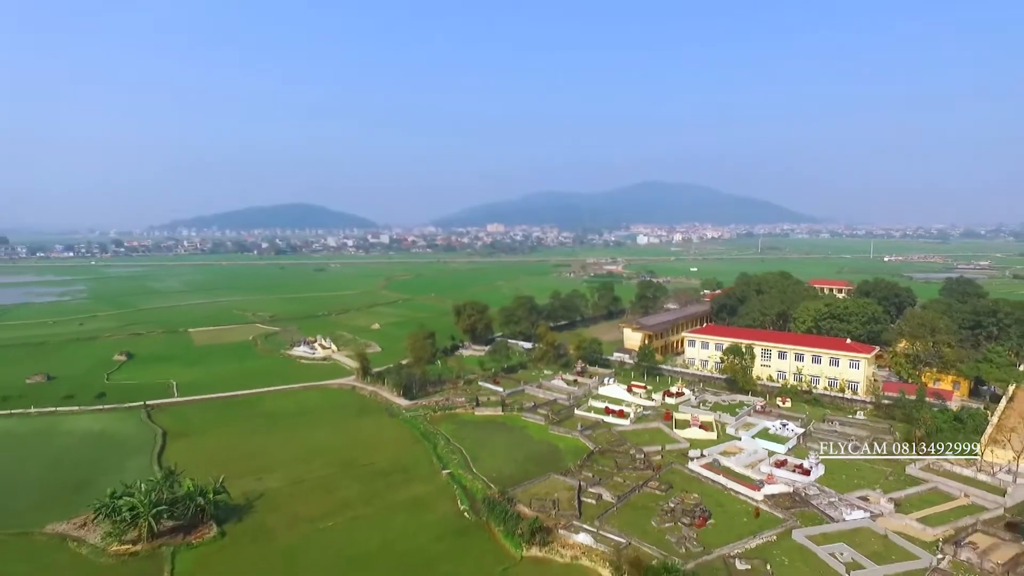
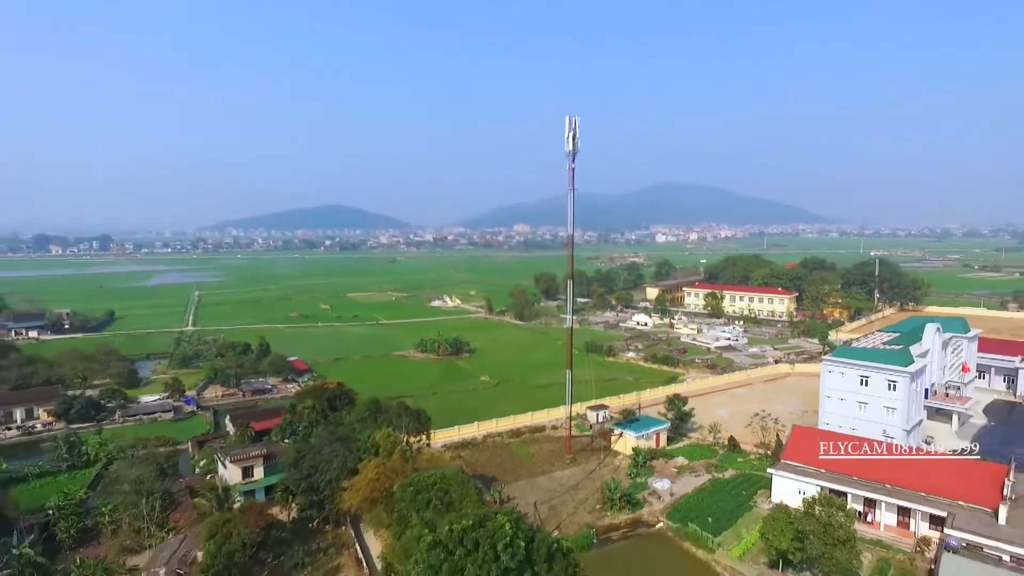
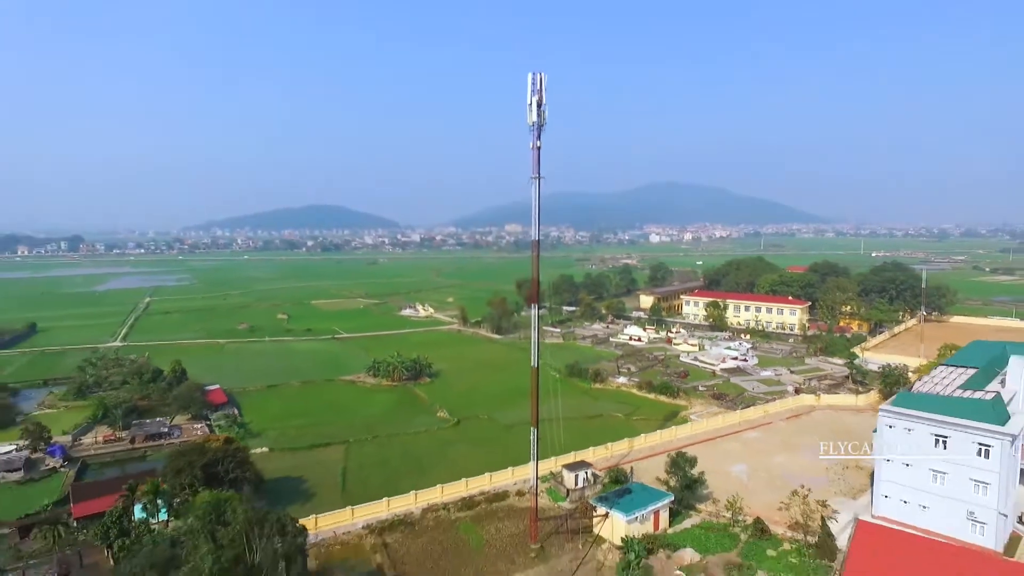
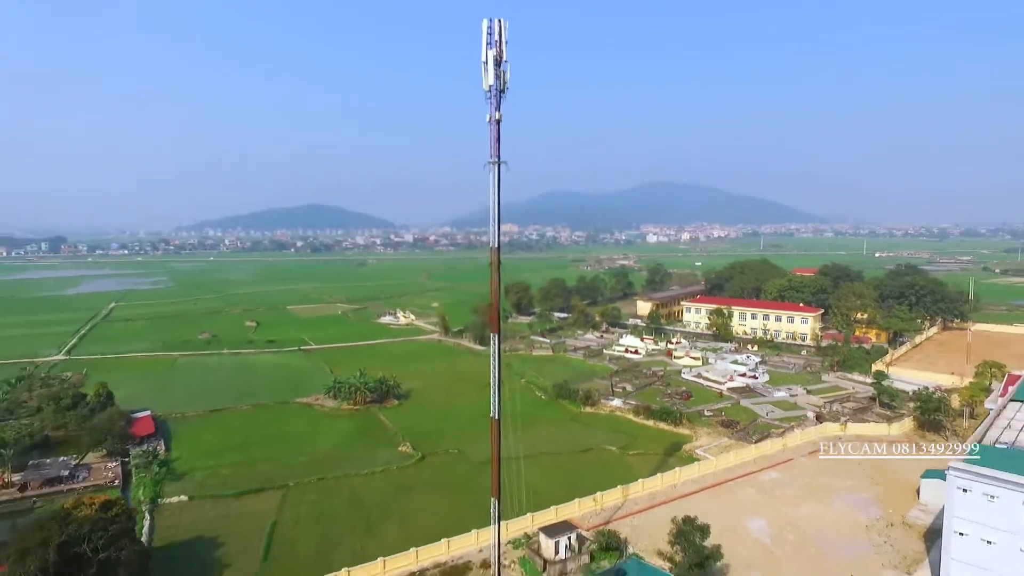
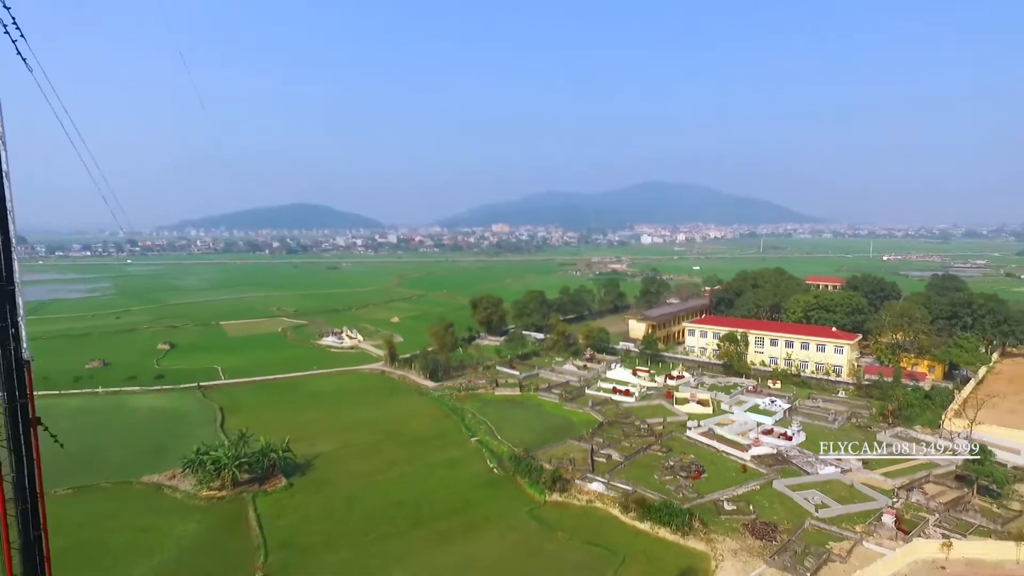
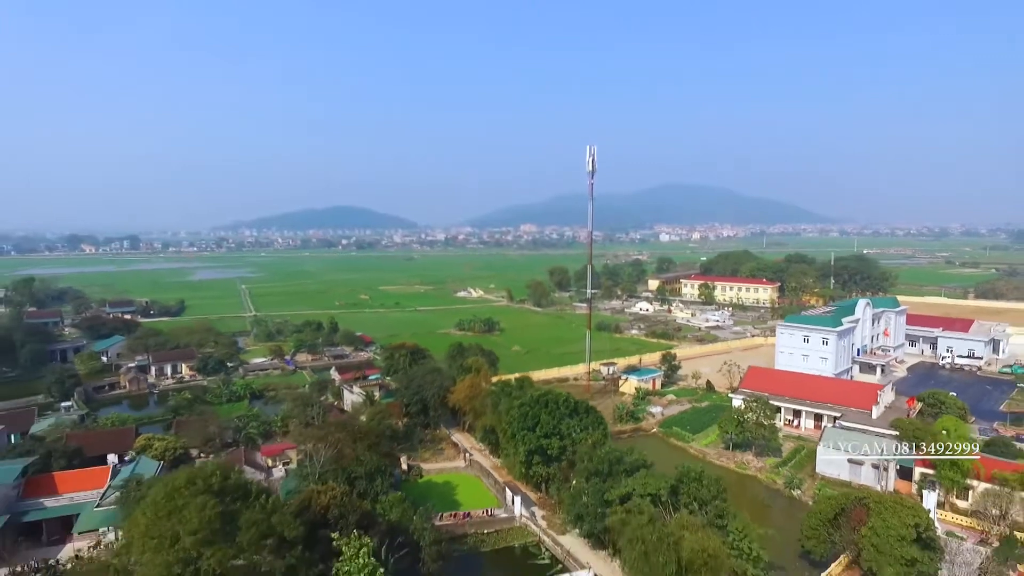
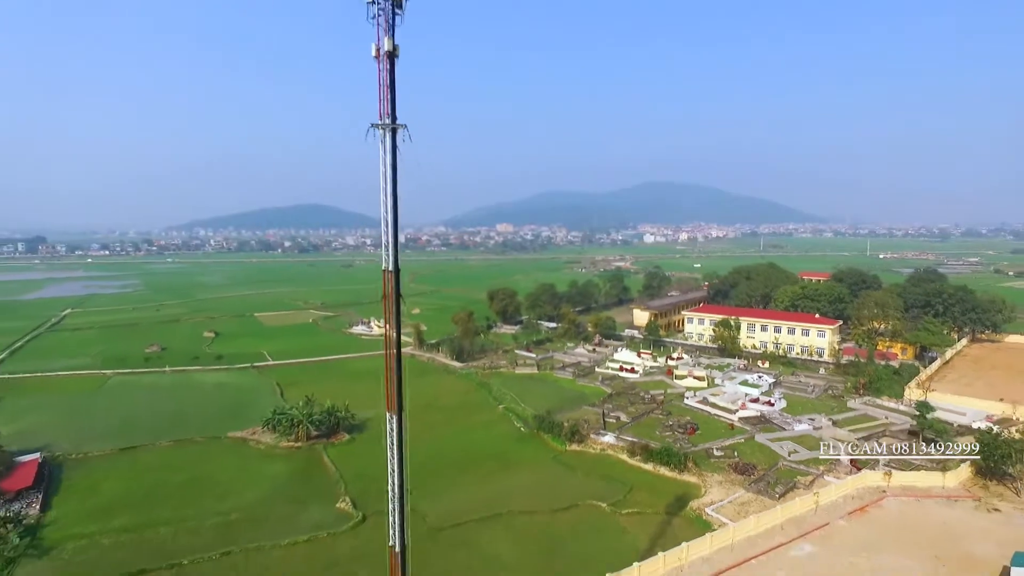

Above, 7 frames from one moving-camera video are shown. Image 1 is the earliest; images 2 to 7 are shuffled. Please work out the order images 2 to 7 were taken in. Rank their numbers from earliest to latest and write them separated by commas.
5, 7, 4, 3, 2, 6
